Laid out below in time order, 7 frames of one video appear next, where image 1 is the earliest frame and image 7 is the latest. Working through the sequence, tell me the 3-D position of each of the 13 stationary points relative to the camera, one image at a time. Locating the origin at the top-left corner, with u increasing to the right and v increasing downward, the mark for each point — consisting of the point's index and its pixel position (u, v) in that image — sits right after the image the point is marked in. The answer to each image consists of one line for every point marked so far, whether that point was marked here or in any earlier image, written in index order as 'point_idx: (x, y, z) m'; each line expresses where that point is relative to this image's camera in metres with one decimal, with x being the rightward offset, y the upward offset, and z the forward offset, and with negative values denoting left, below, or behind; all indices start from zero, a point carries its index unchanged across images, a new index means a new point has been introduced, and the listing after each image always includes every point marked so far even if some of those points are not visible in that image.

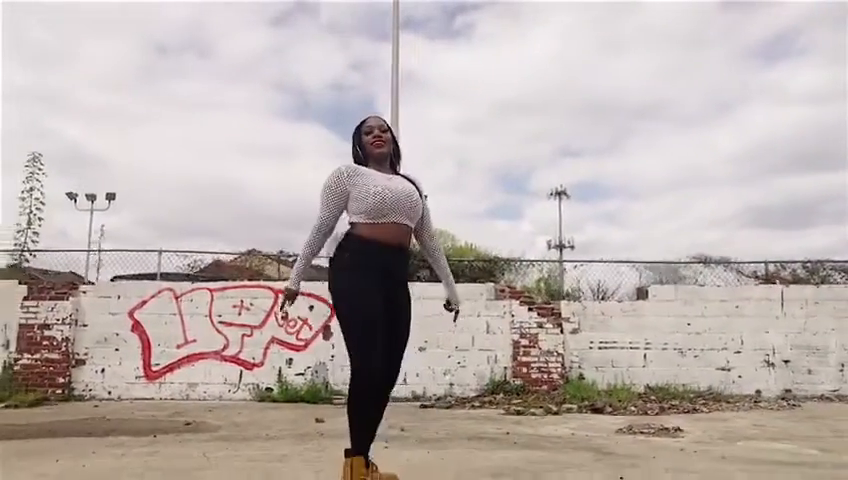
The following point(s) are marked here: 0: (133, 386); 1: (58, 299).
0: (-4.5, -2.2, +10.4) m
1: (-5.7, -0.9, +10.6) m
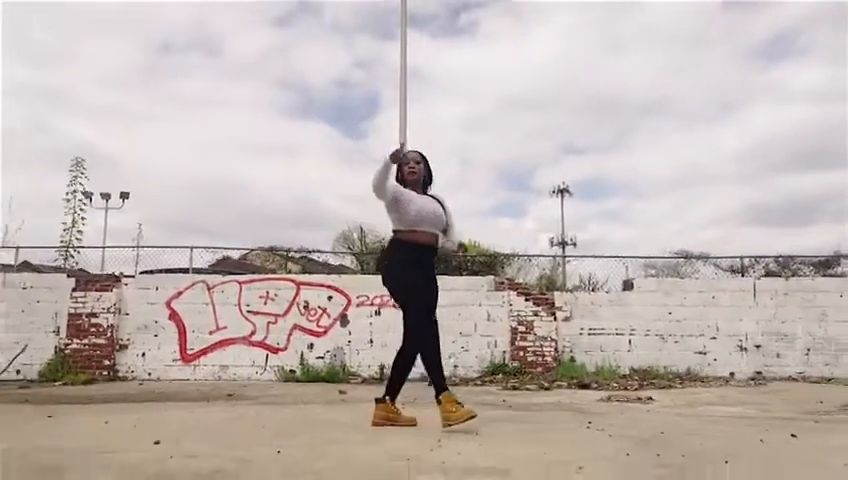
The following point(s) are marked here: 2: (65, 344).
0: (-4.4, -2.2, +11.7) m
1: (-5.6, -0.9, +11.8) m
2: (-6.2, -1.8, +11.6) m
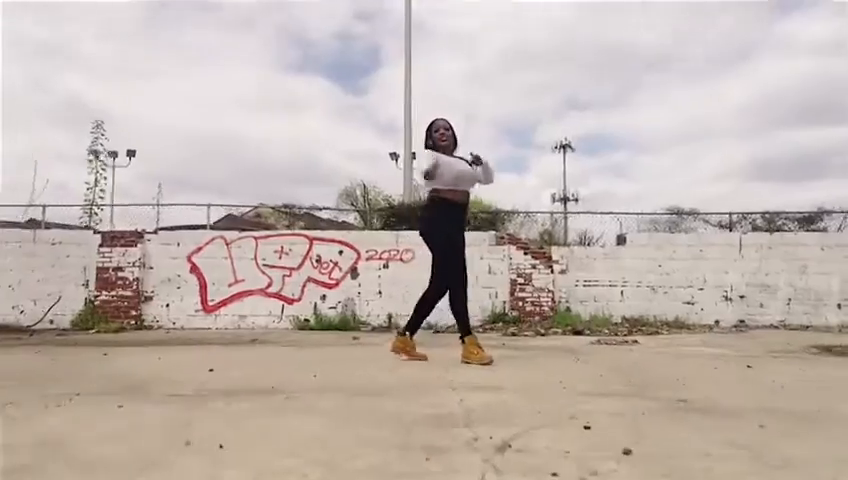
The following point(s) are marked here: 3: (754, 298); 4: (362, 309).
0: (-4.3, -1.4, +12.5) m
1: (-5.5, -0.1, +12.6) m
2: (-6.1, -1.0, +12.4) m
3: (+6.2, -1.1, +12.7) m
4: (-1.2, -1.3, +12.5) m
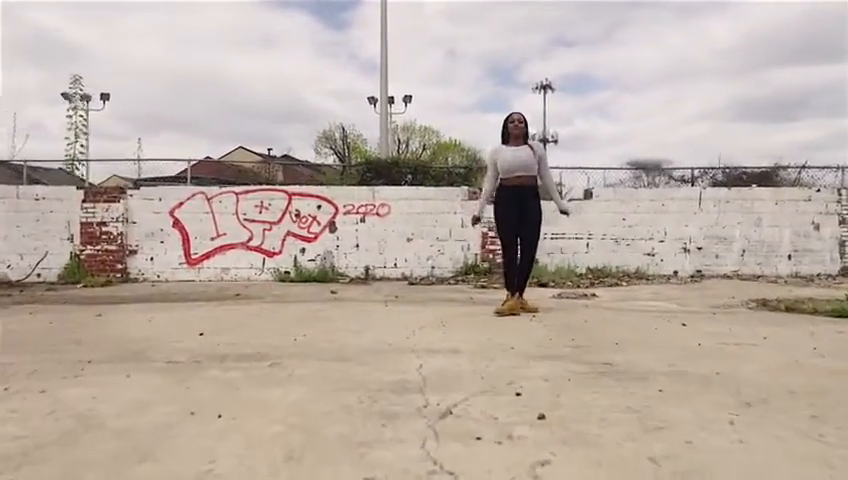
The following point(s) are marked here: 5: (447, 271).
0: (-4.7, -0.6, +13.0) m
1: (-6.0, +0.7, +12.9) m
2: (-6.5, -0.2, +12.8) m
3: (+5.7, -0.2, +13.5) m
4: (-1.6, -0.4, +13.1) m
5: (+0.4, -0.6, +13.1) m
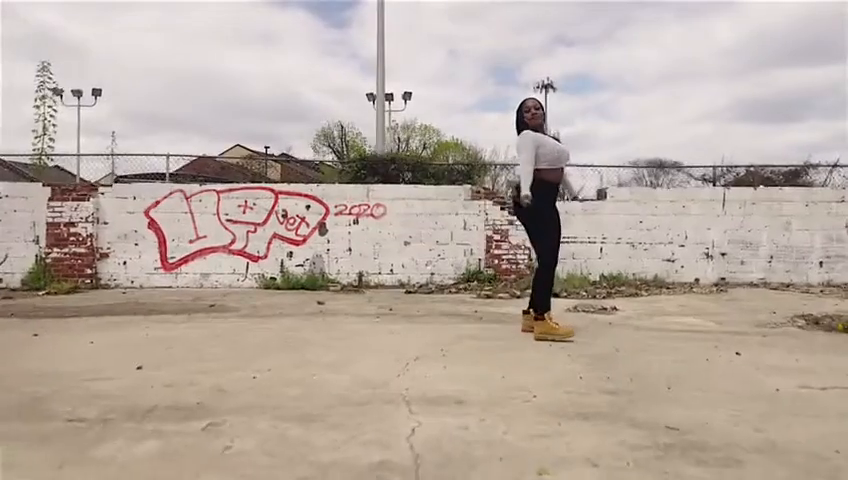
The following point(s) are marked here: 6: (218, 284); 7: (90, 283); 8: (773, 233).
0: (-4.8, -0.6, +11.9) m
1: (-6.0, +0.7, +11.8) m
2: (-6.6, -0.2, +11.7) m
3: (+5.7, -0.3, +12.4) m
4: (-1.7, -0.5, +12.0) m
5: (+0.4, -0.7, +11.9) m
6: (-3.6, -0.8, +11.9) m
7: (-5.8, -0.7, +11.7) m
8: (+6.4, +0.1, +12.4) m
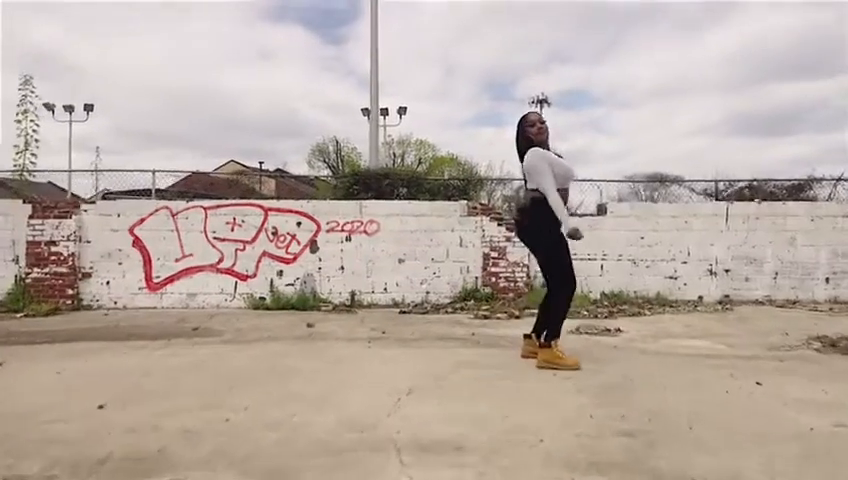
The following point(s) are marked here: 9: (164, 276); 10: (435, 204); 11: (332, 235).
0: (-4.8, -0.9, +11.4) m
1: (-6.1, +0.4, +11.4) m
2: (-6.6, -0.5, +11.3) m
3: (+5.6, -0.6, +12.0) m
4: (-1.7, -0.8, +11.5) m
5: (+0.3, -1.0, +11.5) m
6: (-3.7, -1.1, +11.4) m
7: (-5.9, -1.1, +11.2) m
8: (+6.3, -0.2, +12.0) m
9: (-4.4, -0.6, +11.5) m
10: (+0.2, +0.6, +11.6) m
11: (-1.6, +0.1, +11.6) m
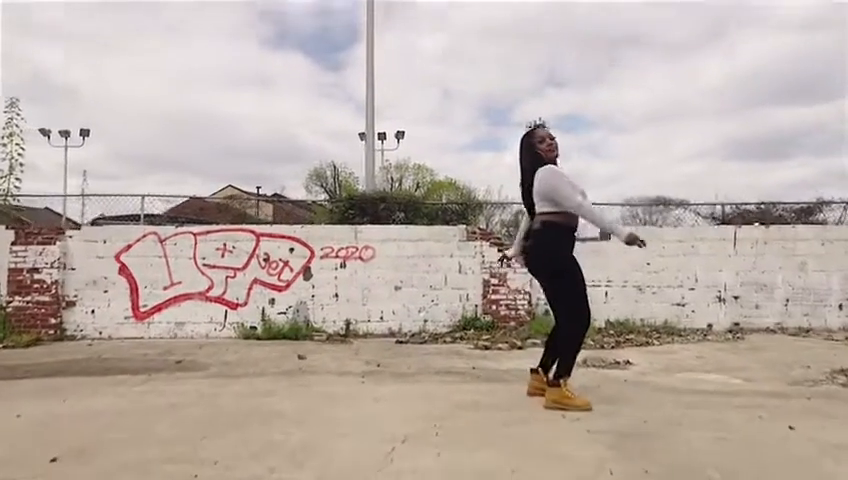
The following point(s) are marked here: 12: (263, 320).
0: (-4.9, -1.4, +11.0) m
1: (-6.1, -0.1, +10.9) m
2: (-6.7, -1.0, +10.8) m
3: (+5.6, -1.0, +11.6) m
4: (-1.8, -1.2, +11.1) m
5: (+0.3, -1.4, +11.1) m
6: (-3.7, -1.5, +11.0) m
7: (-5.9, -1.5, +10.8) m
8: (+6.3, -0.6, +11.6) m
9: (-4.5, -1.1, +11.0) m
10: (+0.1, +0.2, +11.2) m
11: (-1.6, -0.4, +11.1) m
12: (-2.6, -1.3, +11.0) m
